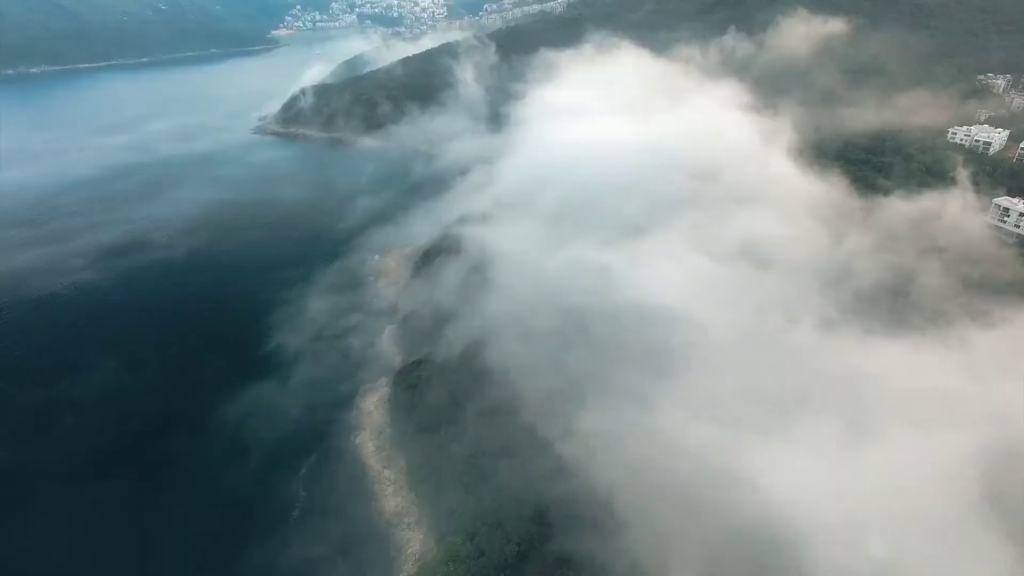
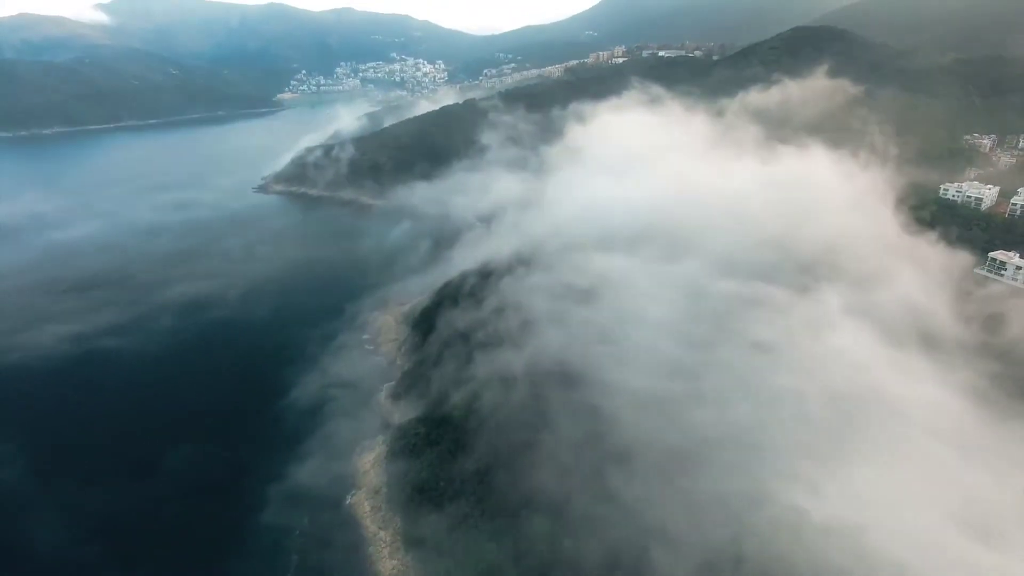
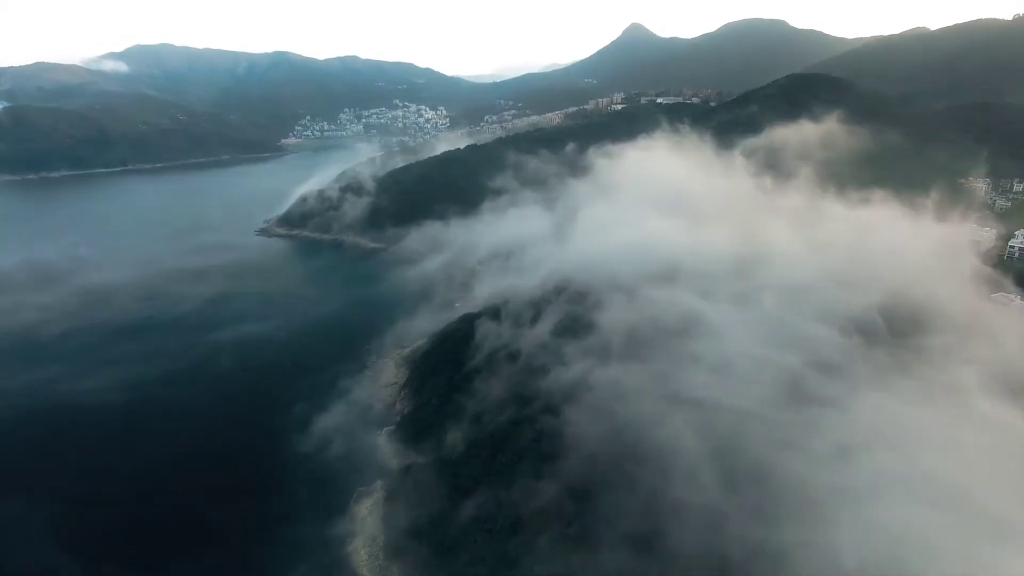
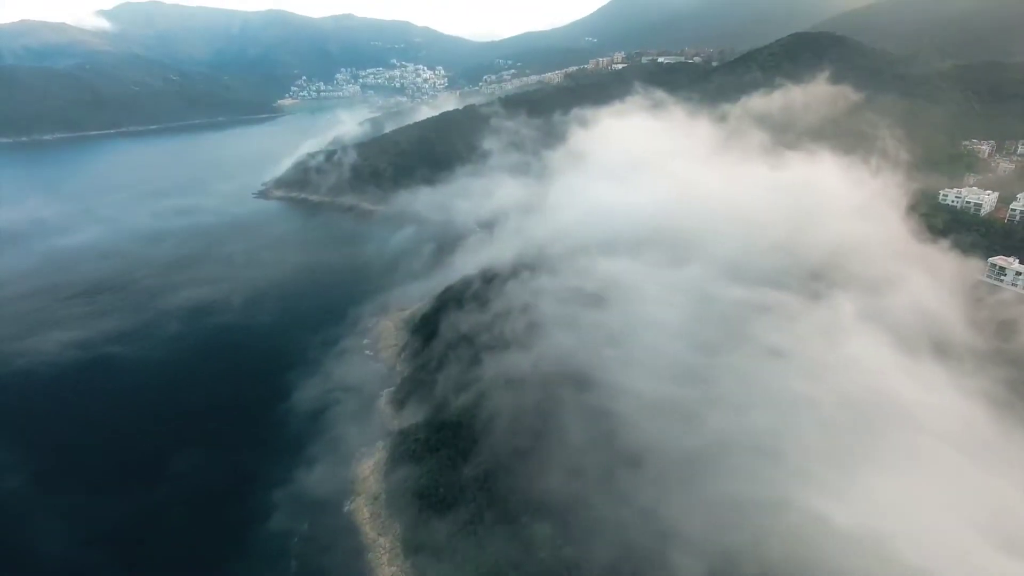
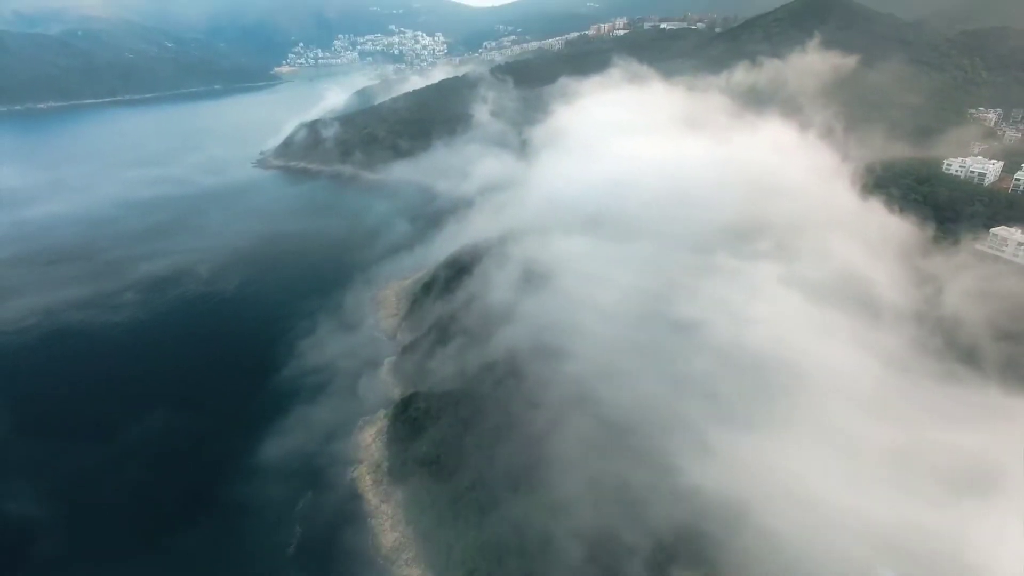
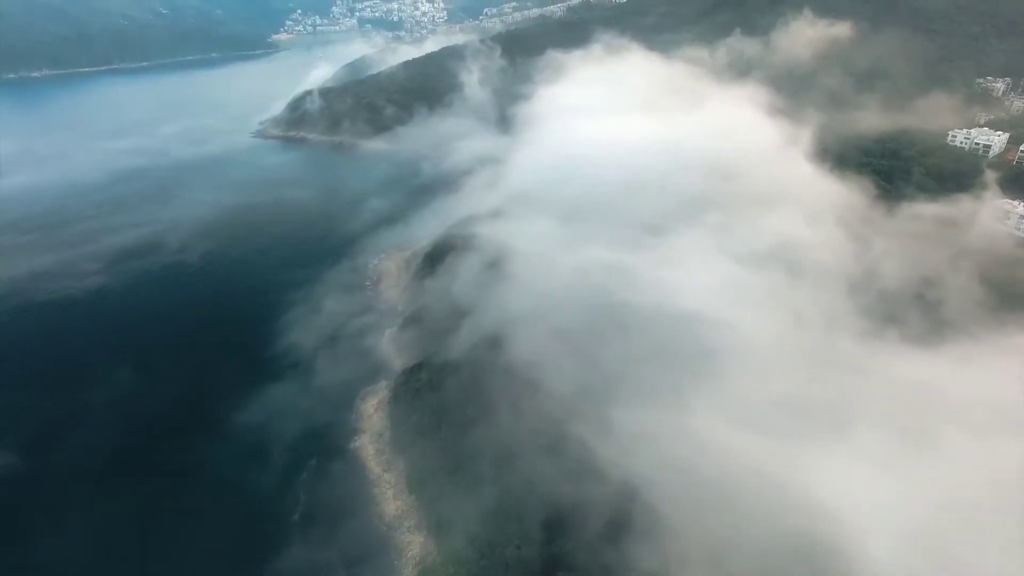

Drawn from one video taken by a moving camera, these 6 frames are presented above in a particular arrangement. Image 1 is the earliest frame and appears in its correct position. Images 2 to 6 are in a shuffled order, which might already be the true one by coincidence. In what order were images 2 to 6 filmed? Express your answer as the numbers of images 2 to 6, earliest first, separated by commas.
6, 5, 2, 4, 3
